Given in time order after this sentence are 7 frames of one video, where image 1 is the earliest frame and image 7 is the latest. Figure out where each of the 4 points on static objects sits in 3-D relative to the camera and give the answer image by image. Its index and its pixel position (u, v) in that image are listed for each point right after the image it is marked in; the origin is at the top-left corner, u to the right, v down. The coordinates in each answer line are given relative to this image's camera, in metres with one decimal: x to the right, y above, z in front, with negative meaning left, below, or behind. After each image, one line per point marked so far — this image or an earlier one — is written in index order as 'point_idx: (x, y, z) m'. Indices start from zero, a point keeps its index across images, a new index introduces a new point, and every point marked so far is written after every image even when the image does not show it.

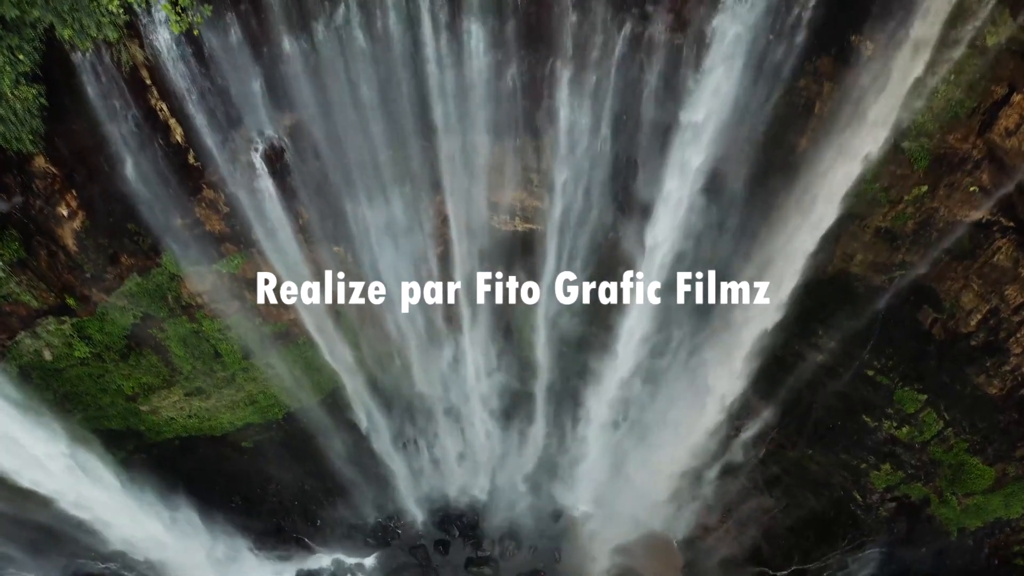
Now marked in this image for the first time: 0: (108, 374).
0: (-7.6, -1.6, +11.5) m
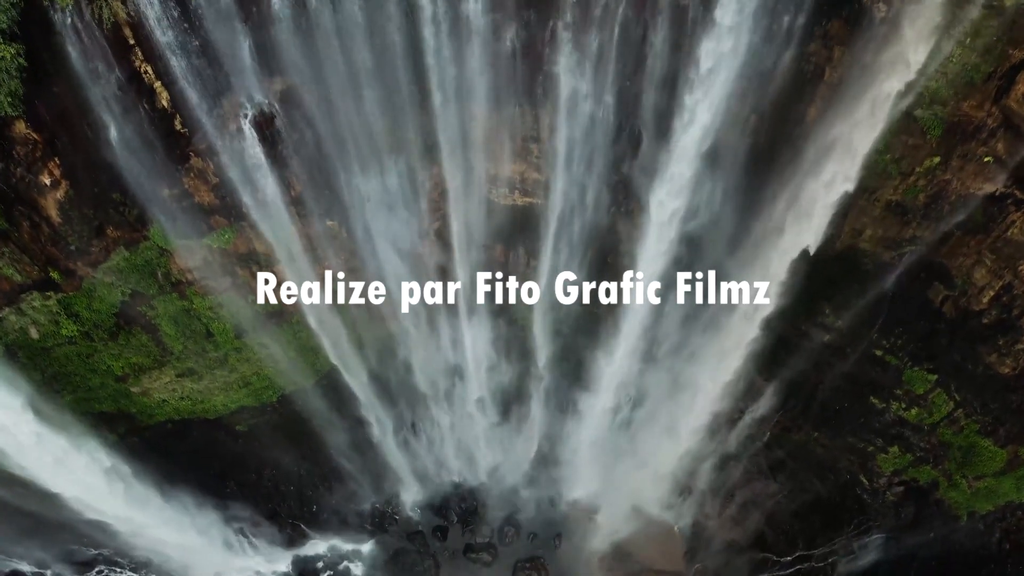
0: (-7.6, -1.2, +11.2) m
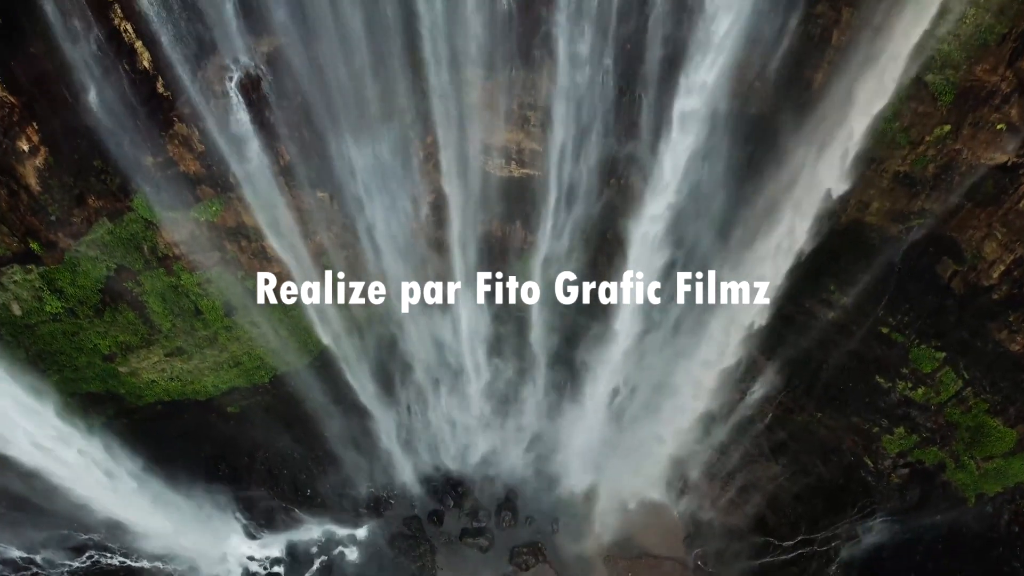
0: (-7.6, -0.8, +10.9) m
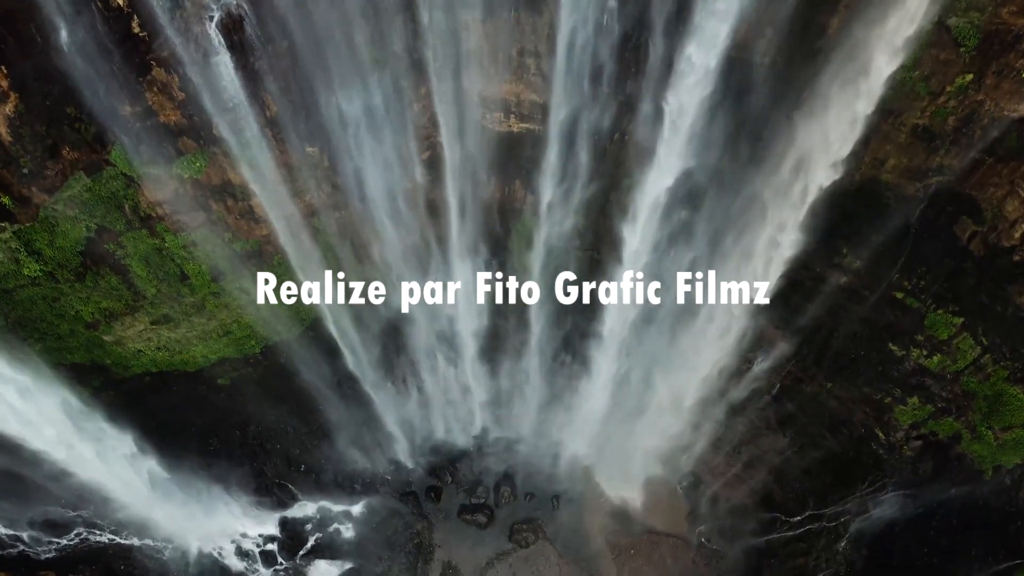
0: (-7.6, -0.2, +10.5) m
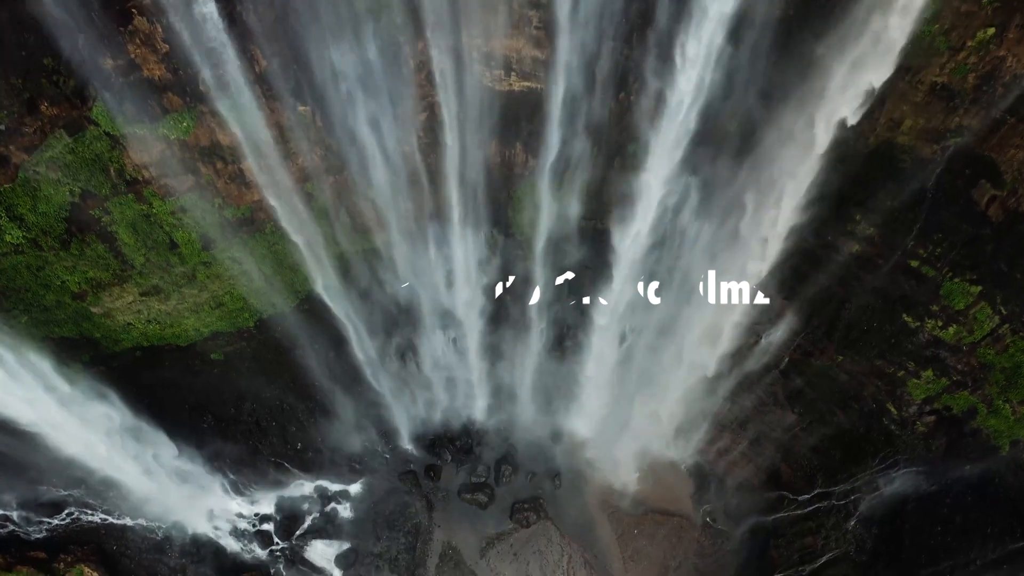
0: (-7.6, +0.3, +10.1) m
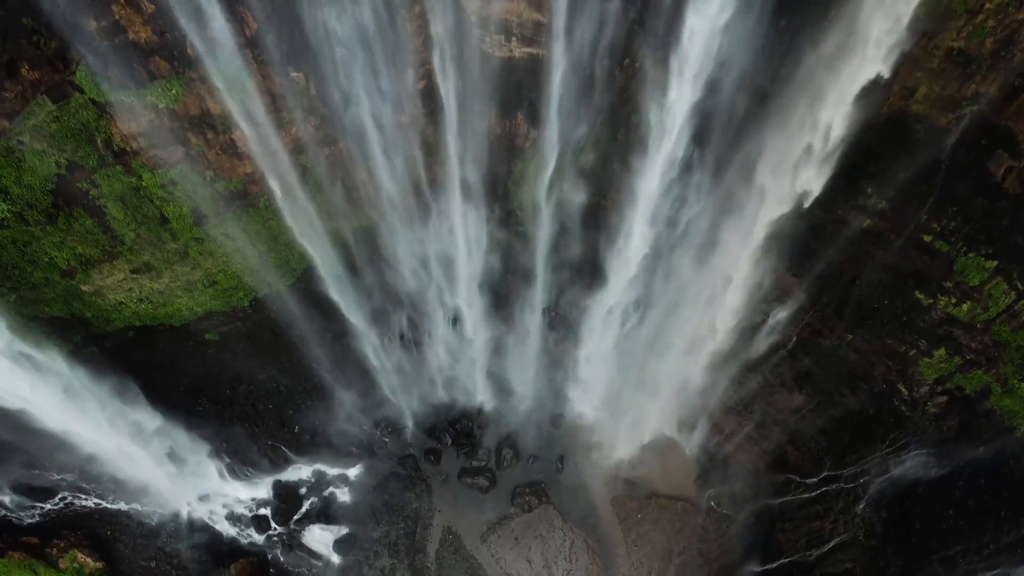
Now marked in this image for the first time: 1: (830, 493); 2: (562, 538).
0: (-7.6, +0.7, +9.8) m
1: (+6.2, -4.0, +12.0) m
2: (+1.0, -5.0, +12.2) m
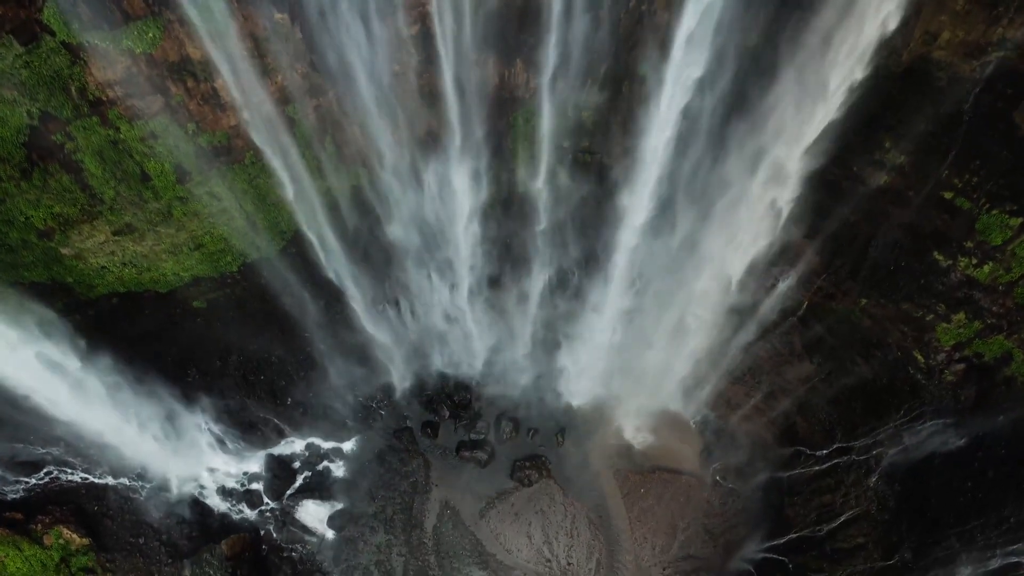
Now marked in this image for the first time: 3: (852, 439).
0: (-7.6, +1.3, +9.3) m
1: (+6.2, -3.3, +11.5) m
2: (+1.0, -4.3, +11.8) m
3: (+6.4, -2.8, +11.4) m
